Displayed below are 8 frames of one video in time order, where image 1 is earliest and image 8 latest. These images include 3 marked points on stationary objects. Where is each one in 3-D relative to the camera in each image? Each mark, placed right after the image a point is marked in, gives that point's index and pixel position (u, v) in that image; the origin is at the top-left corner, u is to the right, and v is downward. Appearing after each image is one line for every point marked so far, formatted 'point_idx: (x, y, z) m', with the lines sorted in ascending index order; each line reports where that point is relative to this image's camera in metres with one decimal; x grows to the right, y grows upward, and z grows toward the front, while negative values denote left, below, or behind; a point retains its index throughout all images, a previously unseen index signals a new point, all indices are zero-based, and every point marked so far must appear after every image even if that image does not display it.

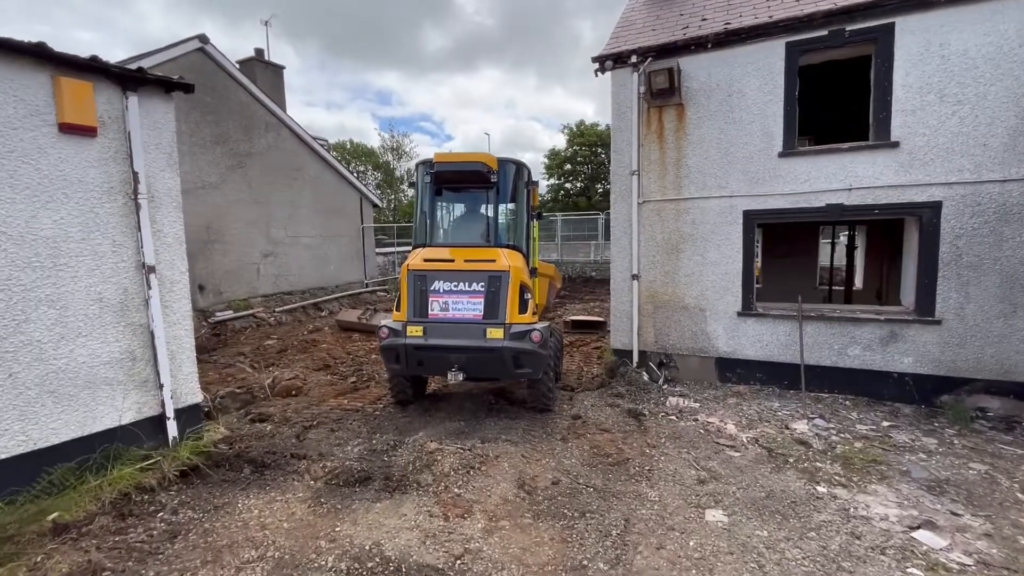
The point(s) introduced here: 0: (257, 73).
0: (-7.6, +6.3, +14.1) m
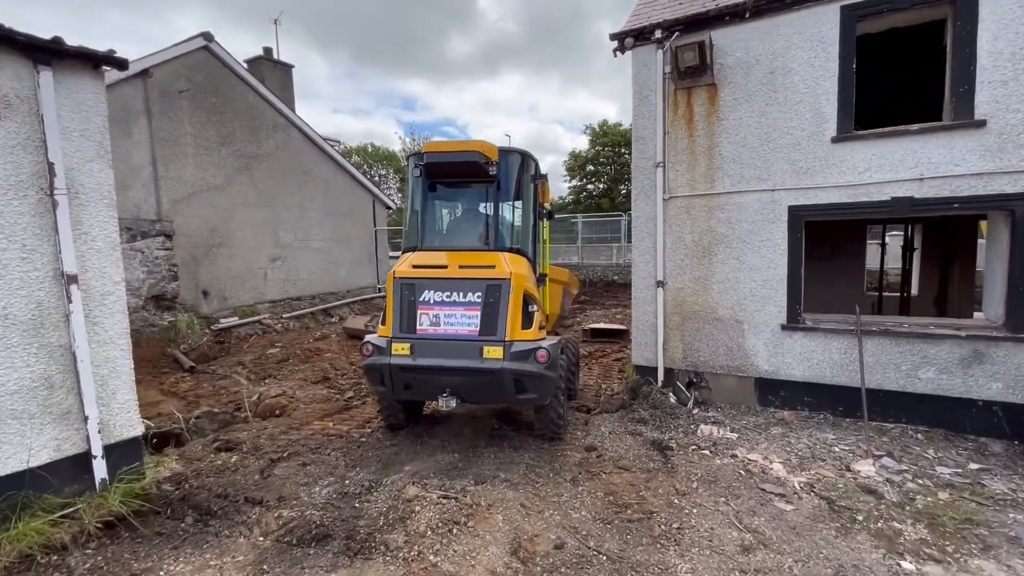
0: (-7.1, +6.2, +13.8) m
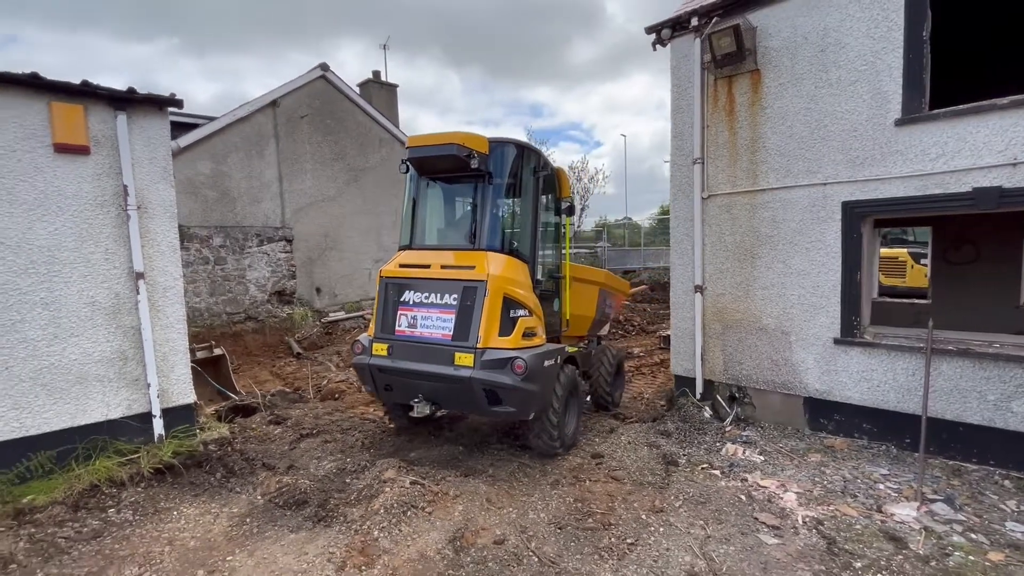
0: (-4.4, +6.2, +15.4) m
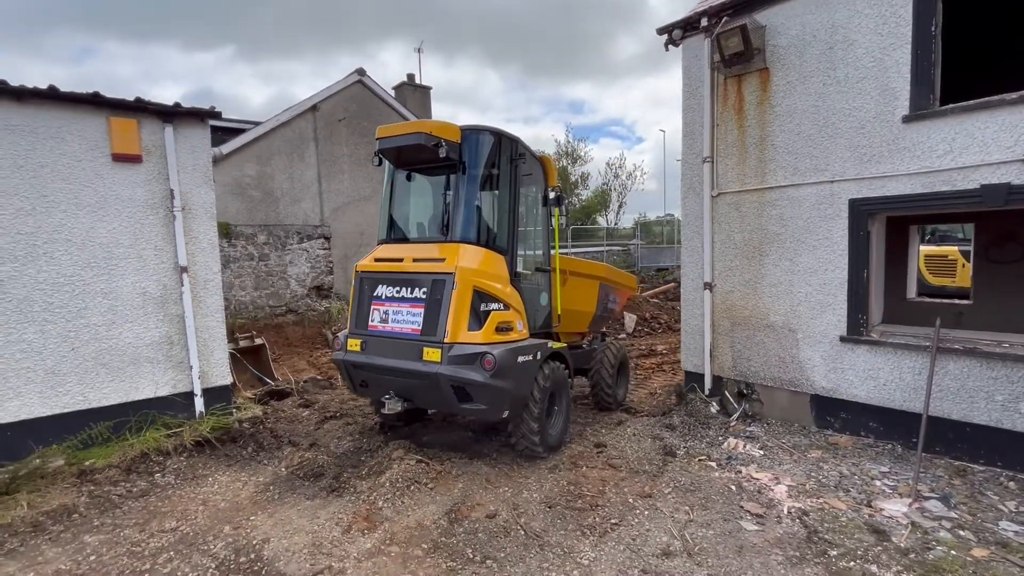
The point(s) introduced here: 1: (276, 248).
0: (-3.4, +6.4, +15.9) m
1: (-6.0, +1.0, +12.1) m
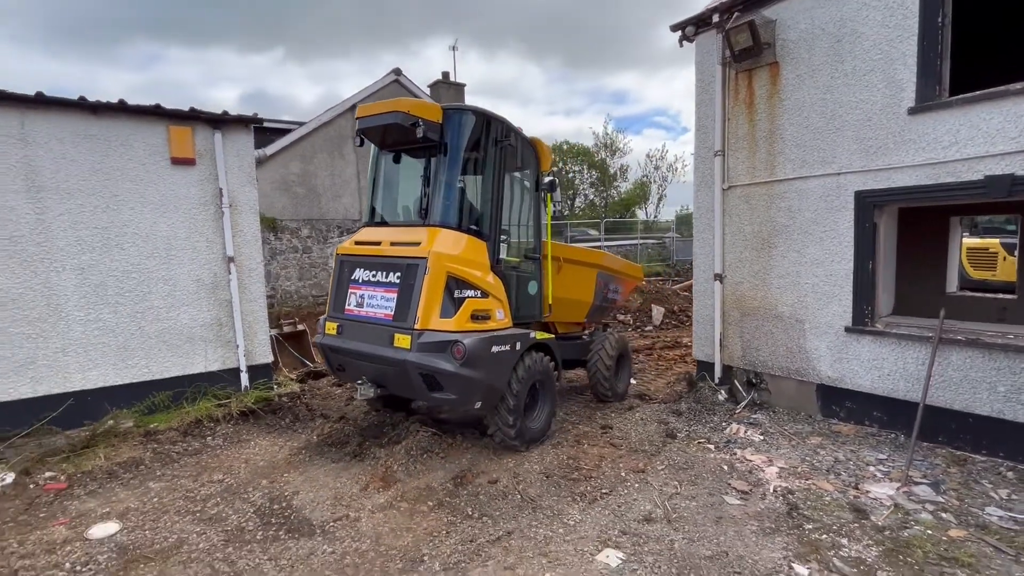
0: (-2.3, +6.6, +16.4) m
1: (-5.2, +1.3, +12.9) m
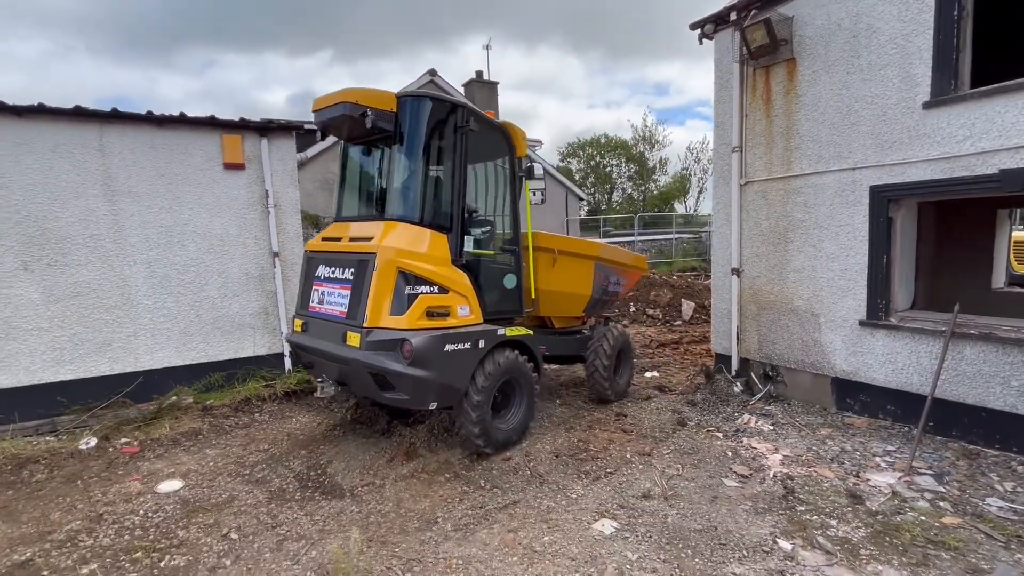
0: (-1.2, +6.9, +16.8) m
1: (-4.4, +1.5, +13.6) m
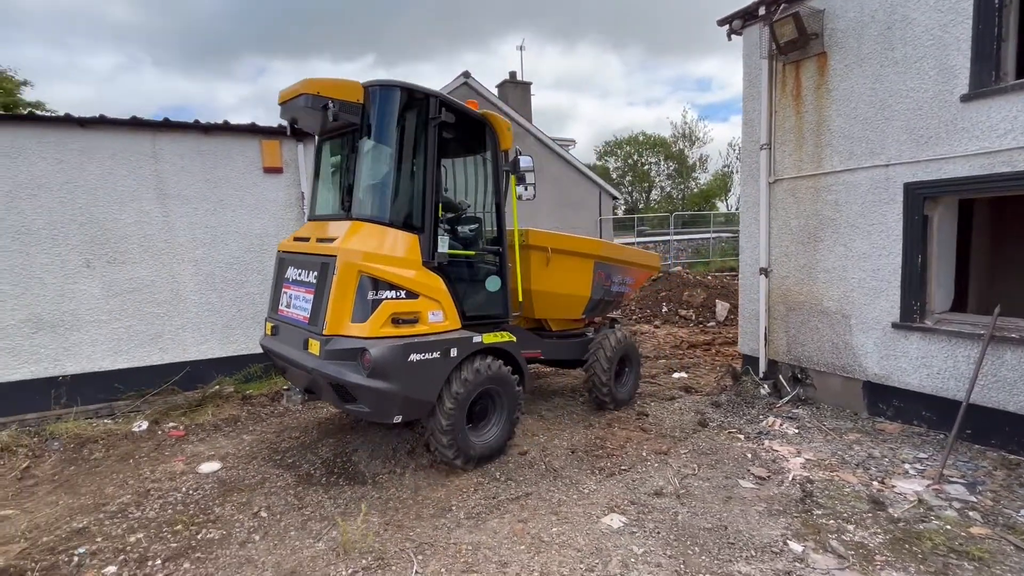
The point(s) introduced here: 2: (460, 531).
0: (0.0, +6.9, +16.9) m
1: (-3.5, +1.5, +14.0) m
2: (-0.3, -1.6, +3.1) m
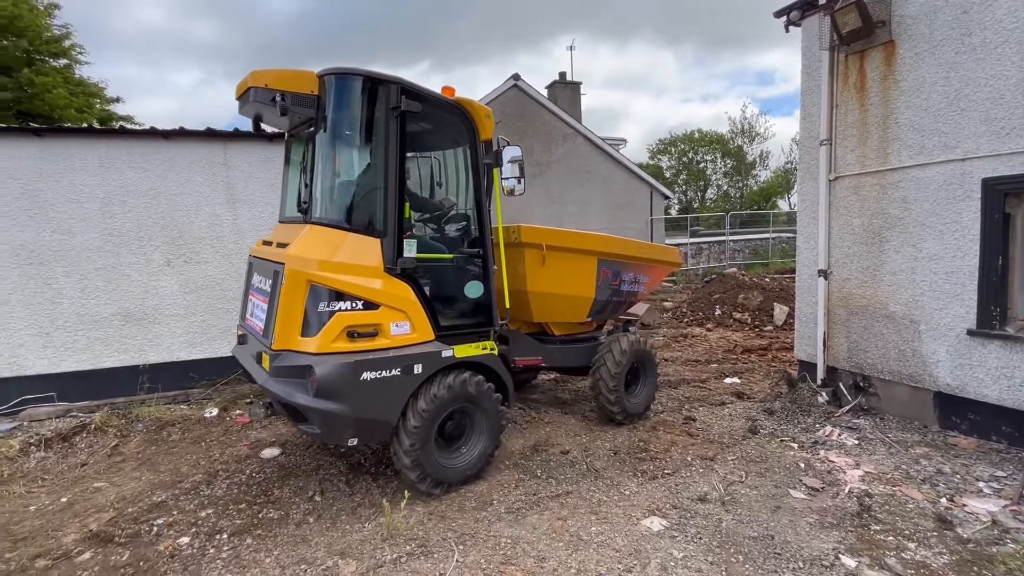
0: (+1.7, +6.9, +16.9) m
1: (-2.1, +1.5, +14.3) m
2: (-0.1, -1.6, +3.2) m
